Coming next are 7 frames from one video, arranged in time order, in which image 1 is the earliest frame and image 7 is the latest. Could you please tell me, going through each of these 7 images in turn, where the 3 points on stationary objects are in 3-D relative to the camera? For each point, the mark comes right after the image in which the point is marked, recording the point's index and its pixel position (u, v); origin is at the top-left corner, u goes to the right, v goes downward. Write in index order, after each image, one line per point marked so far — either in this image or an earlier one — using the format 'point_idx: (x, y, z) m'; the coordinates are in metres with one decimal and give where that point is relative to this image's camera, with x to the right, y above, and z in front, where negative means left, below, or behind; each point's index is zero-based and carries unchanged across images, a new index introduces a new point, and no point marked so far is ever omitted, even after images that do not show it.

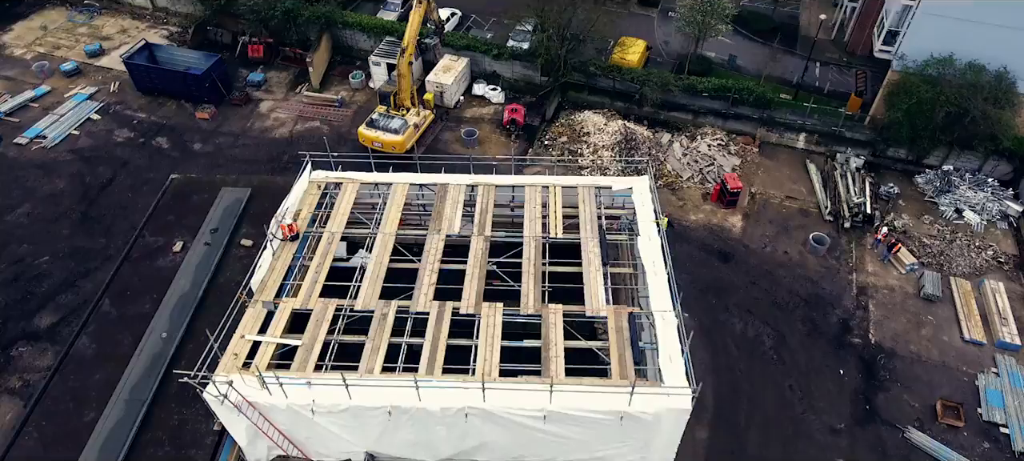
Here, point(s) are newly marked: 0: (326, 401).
0: (-3.9, -3.6, +14.2) m
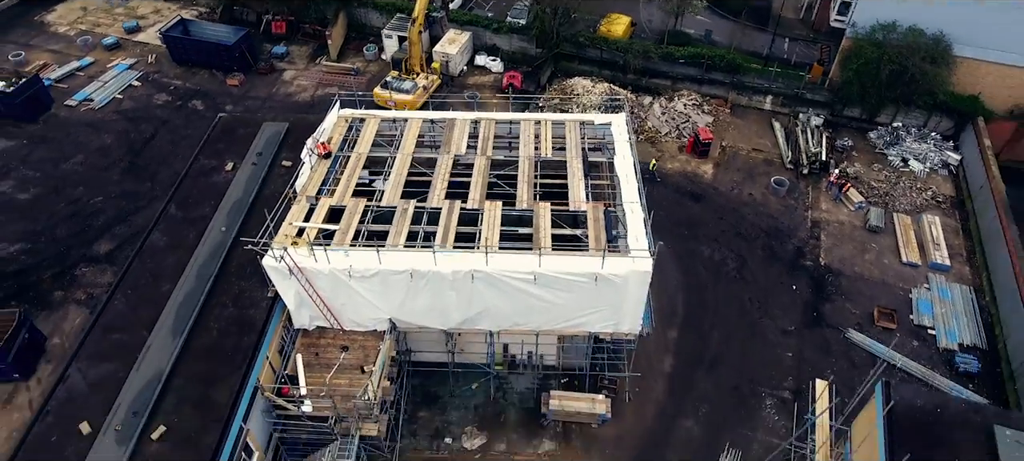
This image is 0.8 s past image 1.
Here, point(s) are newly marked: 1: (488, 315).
0: (-4.0, -1.0, +17.8) m
1: (-0.7, -2.4, +19.2) m
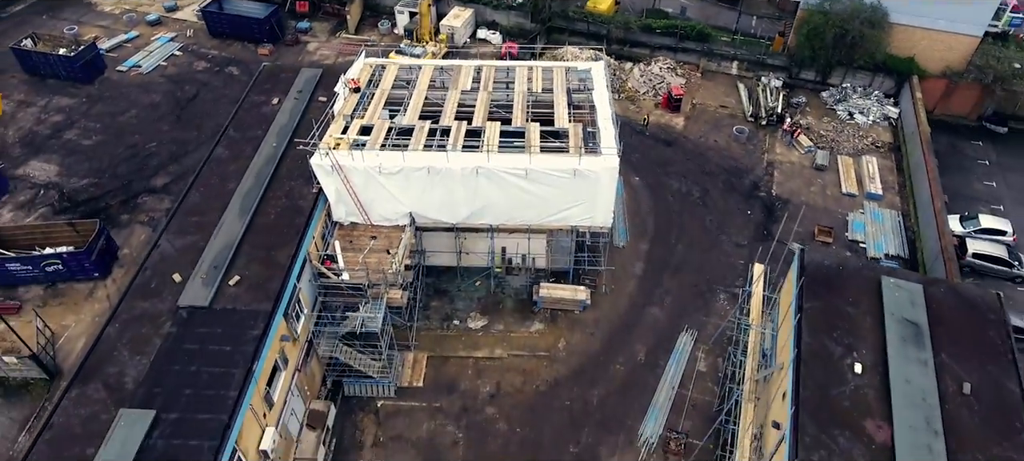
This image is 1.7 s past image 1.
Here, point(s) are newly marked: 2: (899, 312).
0: (-4.1, +2.2, +22.4) m
1: (-0.8, +0.7, +23.8) m
2: (+11.0, -2.3, +19.2) m
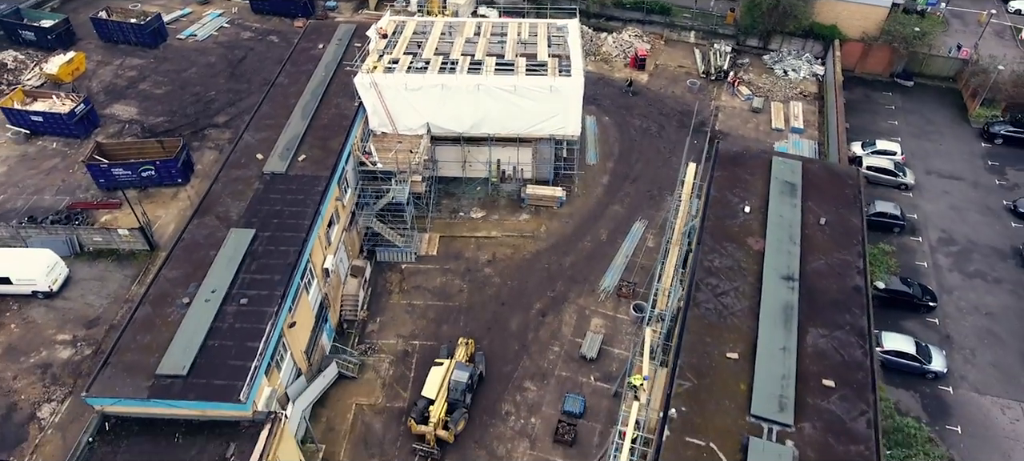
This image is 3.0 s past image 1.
0: (-4.4, +6.6, +30.0) m
1: (-1.1, +5.1, +31.4) m
2: (+10.7, +2.2, +26.7) m
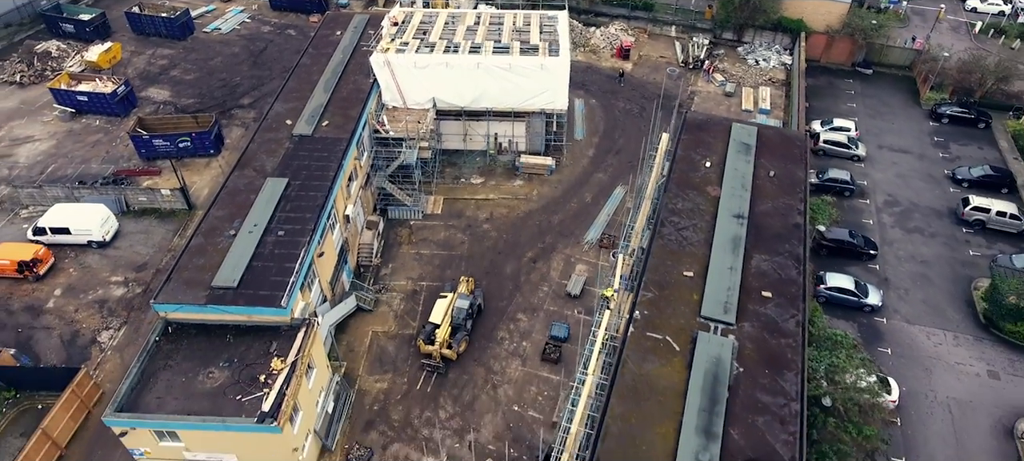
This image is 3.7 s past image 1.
0: (-4.7, +8.6, +34.4) m
1: (-1.4, +7.1, +35.7) m
2: (+10.4, +4.3, +31.0) m
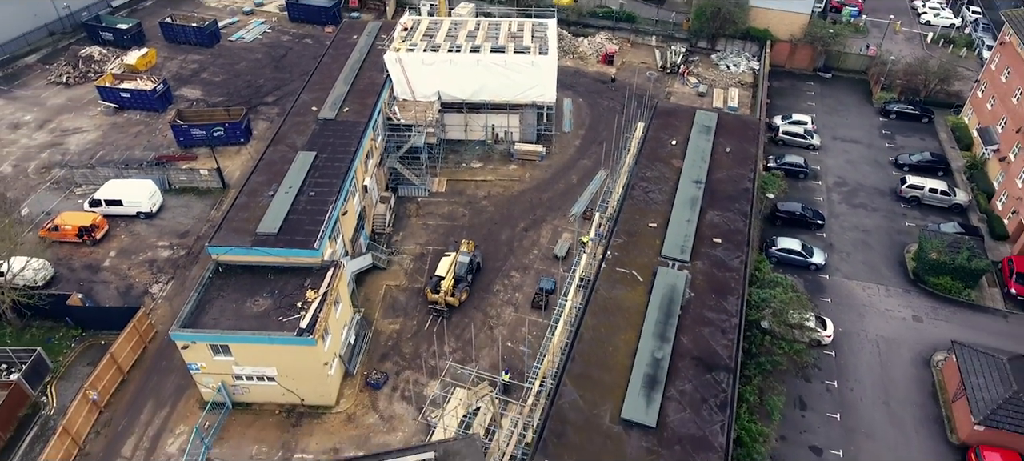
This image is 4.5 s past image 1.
0: (-4.9, +10.1, +39.6) m
1: (-1.7, +8.5, +40.9) m
2: (+10.2, +5.9, +36.1) m
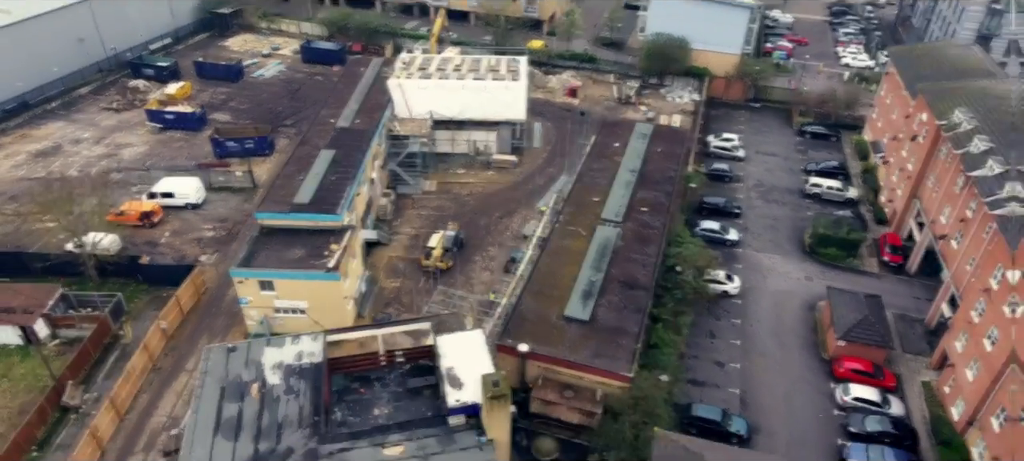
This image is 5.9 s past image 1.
0: (-6.5, +10.8, +49.3) m
1: (-3.2, +9.1, +50.5) m
2: (+8.7, +6.8, +45.7) m
